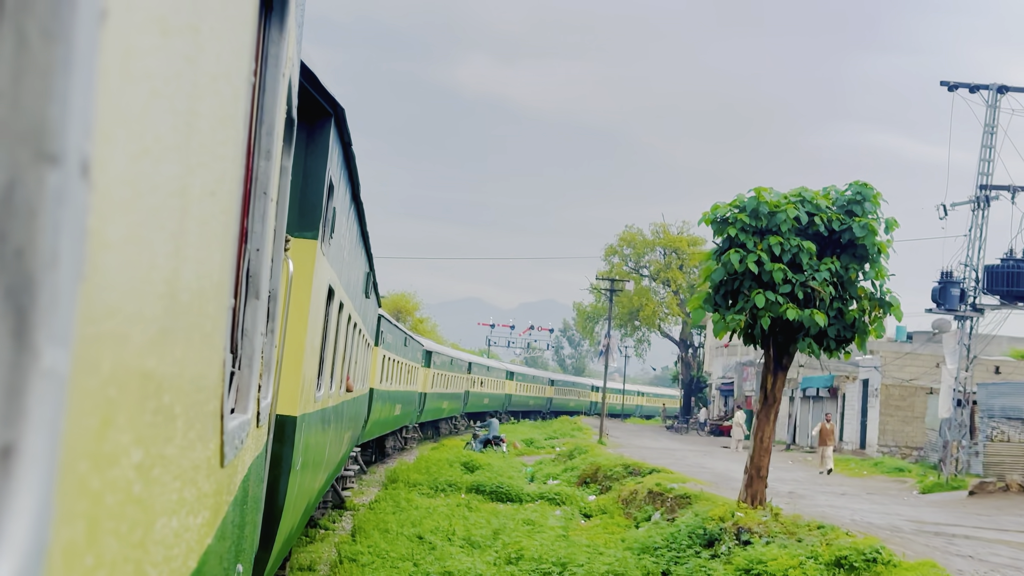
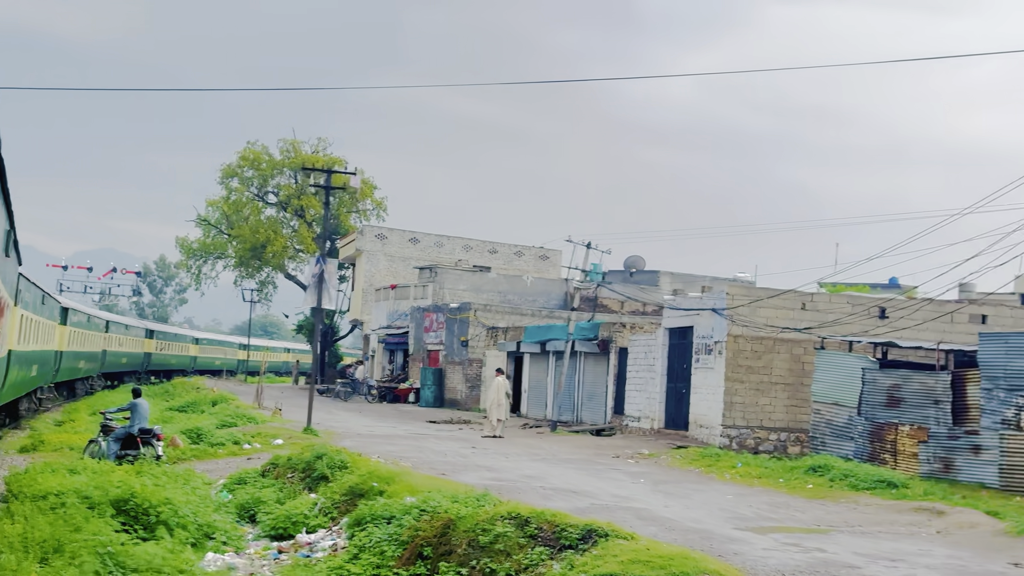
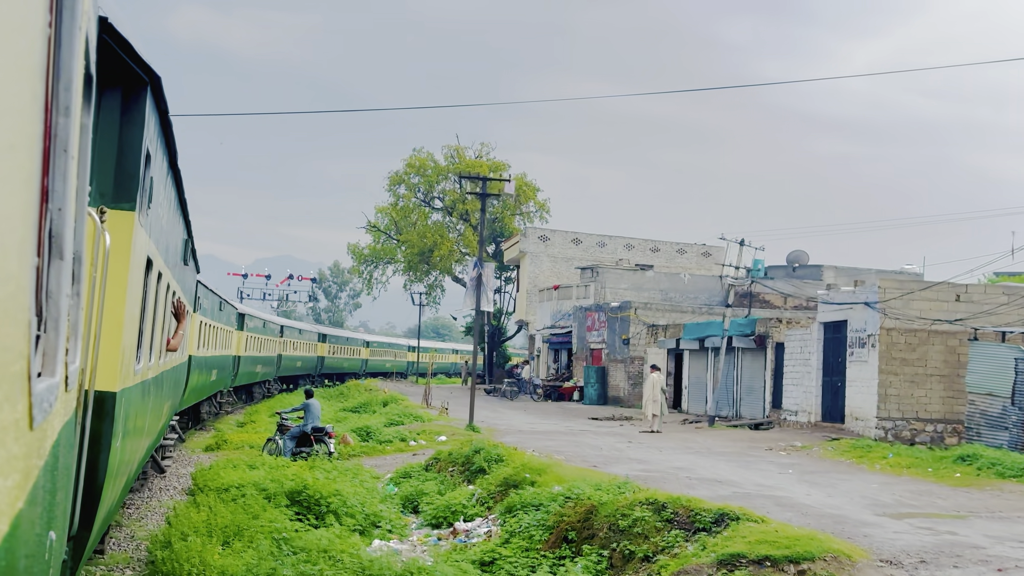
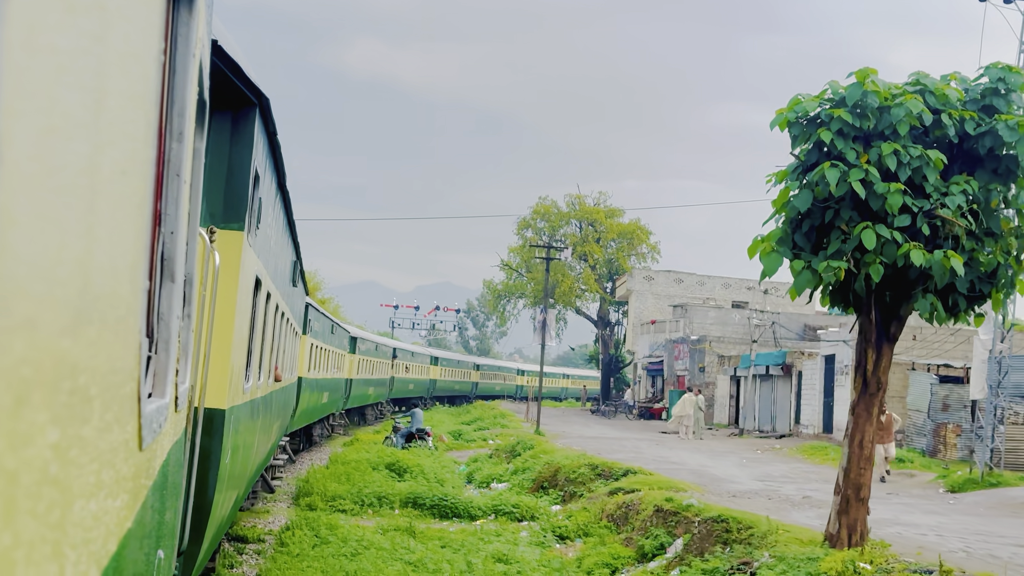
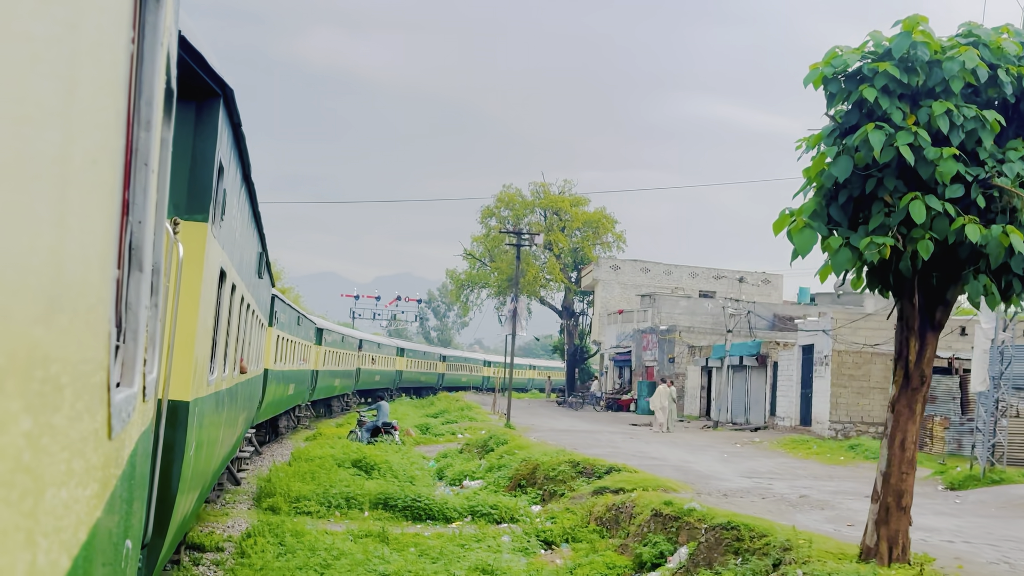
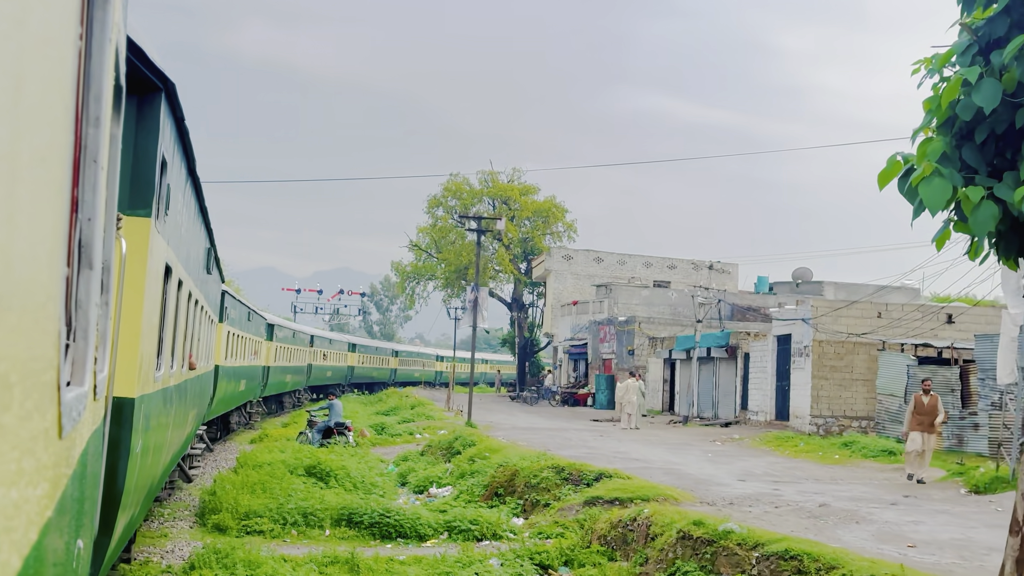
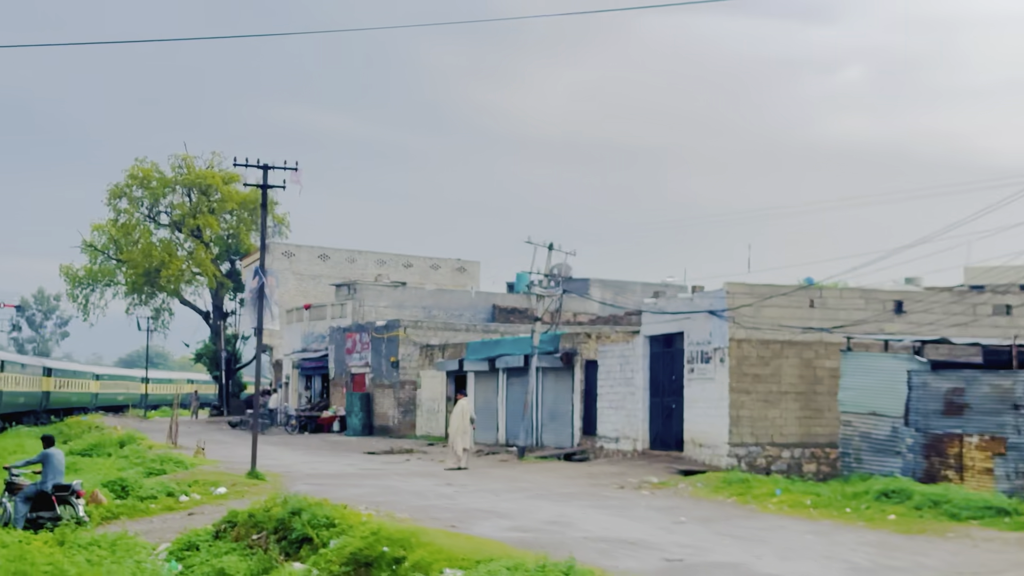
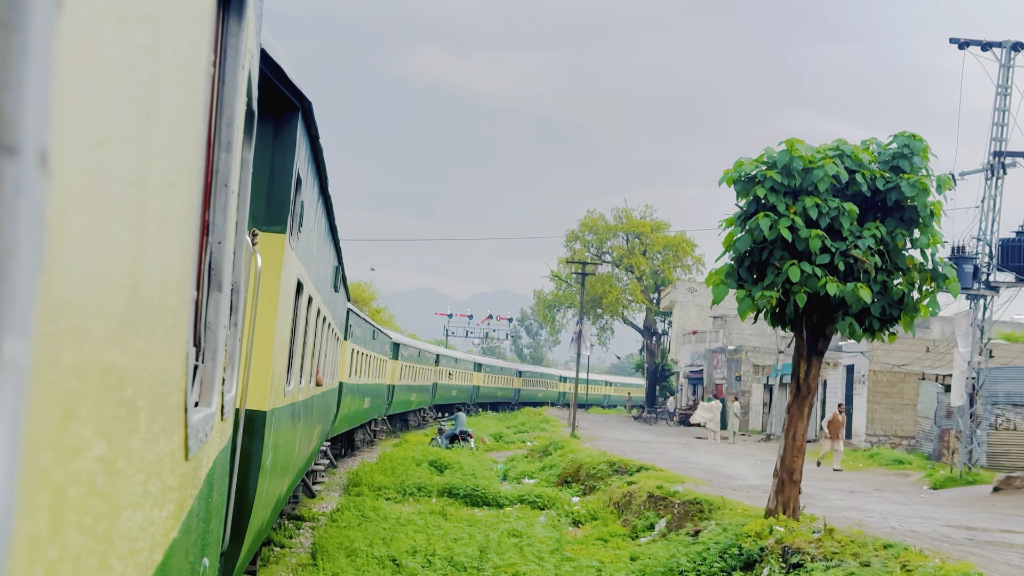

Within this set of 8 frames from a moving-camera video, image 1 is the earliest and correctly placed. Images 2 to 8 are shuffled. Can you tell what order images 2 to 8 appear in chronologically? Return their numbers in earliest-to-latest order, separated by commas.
8, 4, 5, 6, 3, 2, 7
